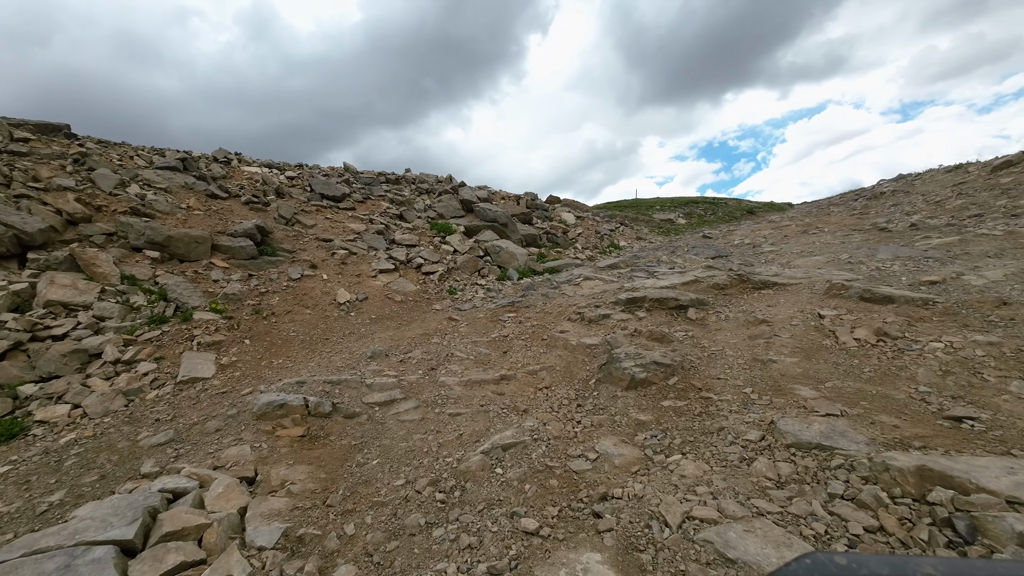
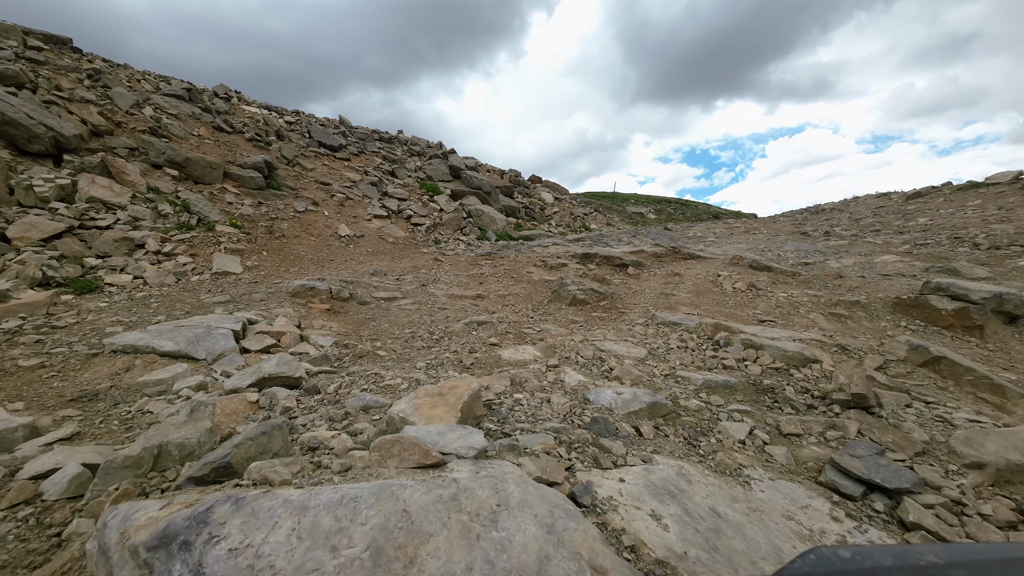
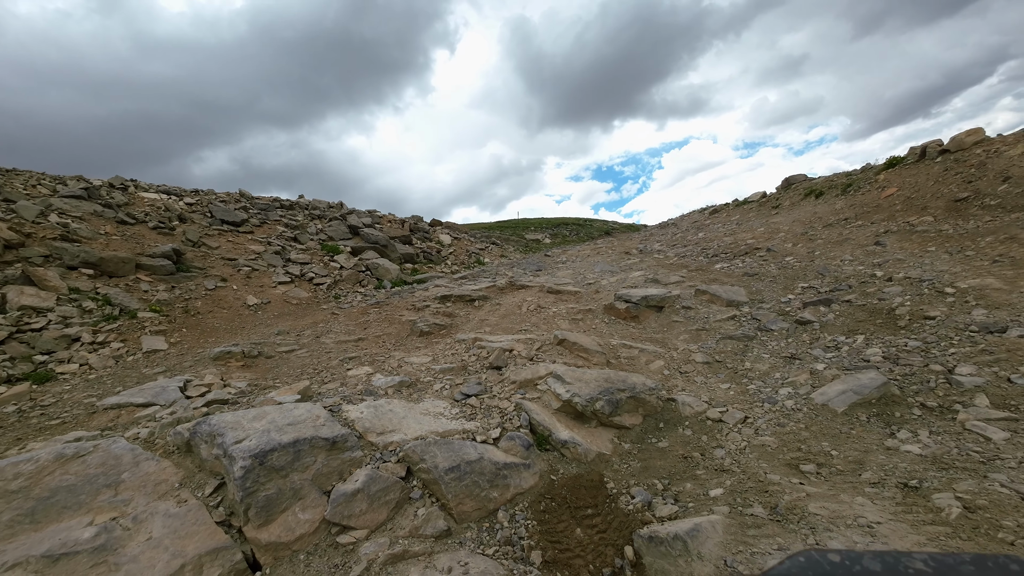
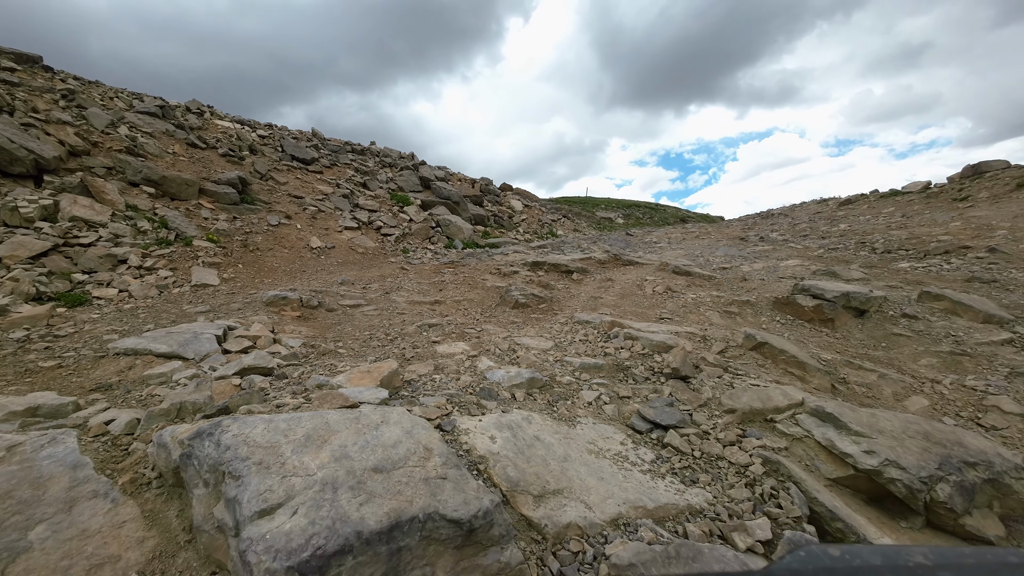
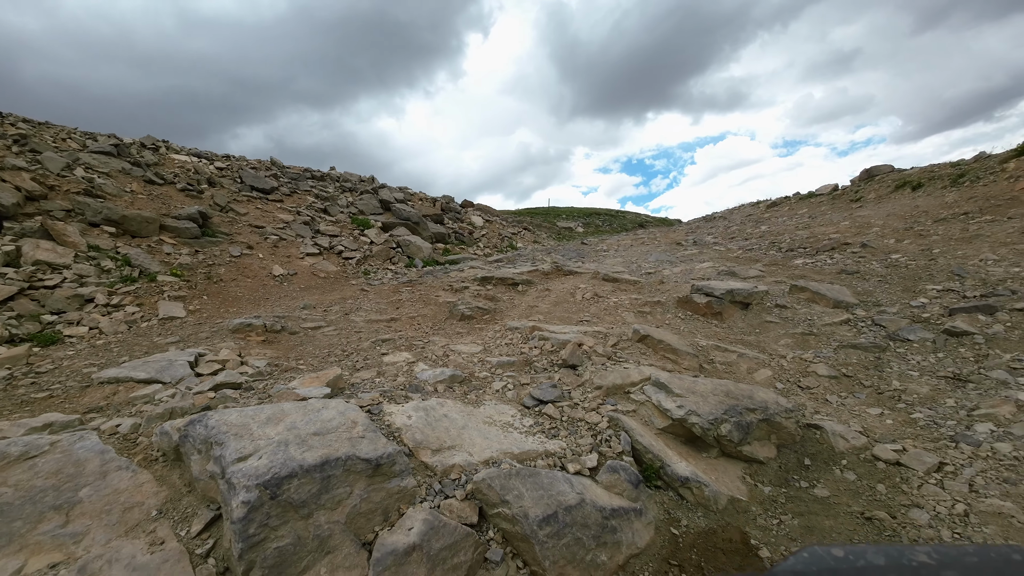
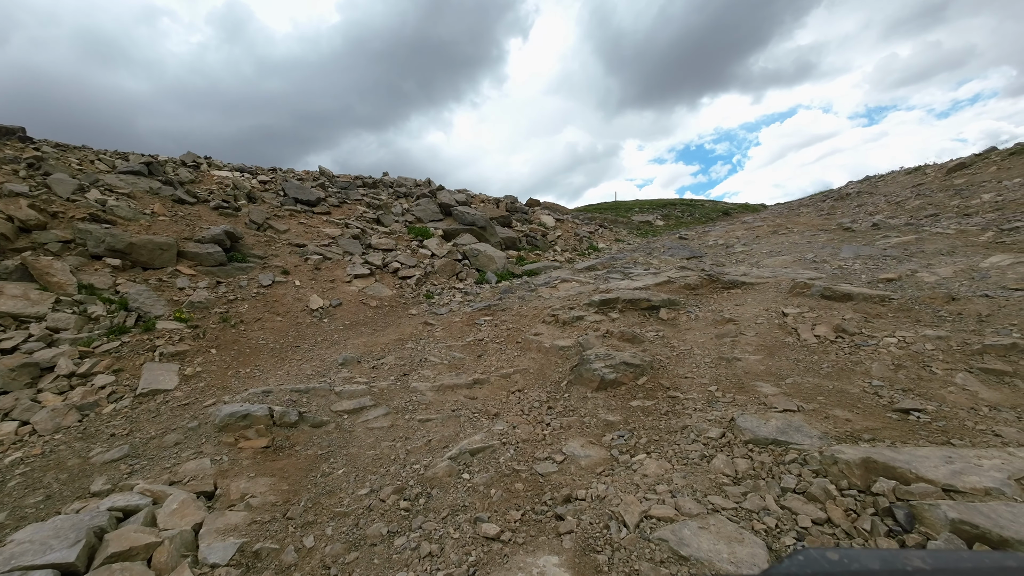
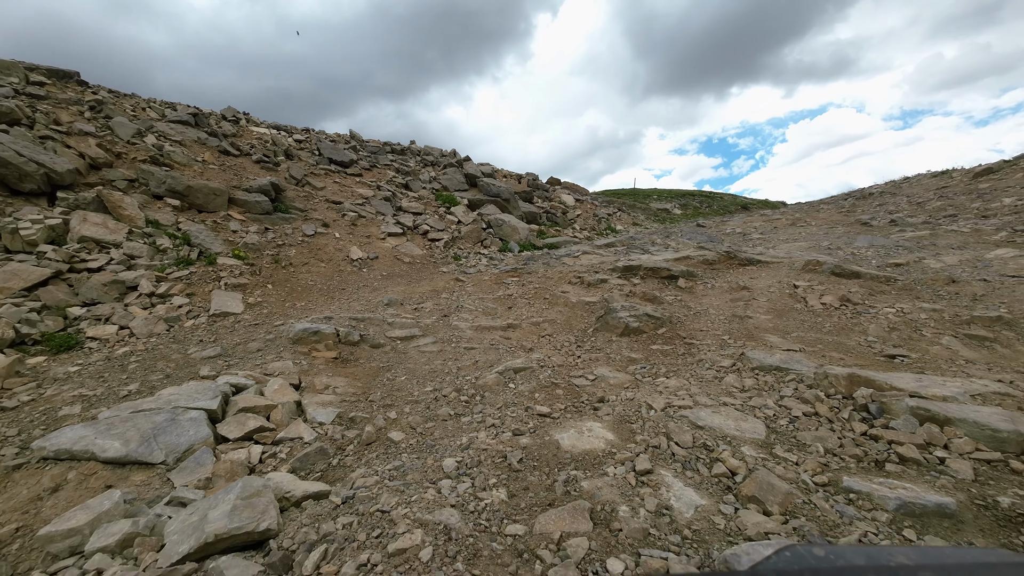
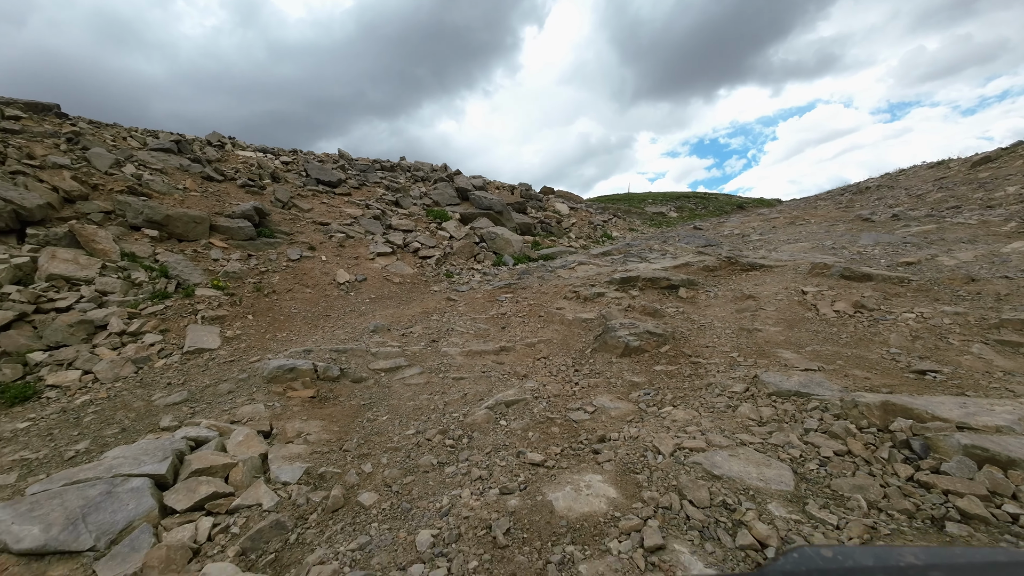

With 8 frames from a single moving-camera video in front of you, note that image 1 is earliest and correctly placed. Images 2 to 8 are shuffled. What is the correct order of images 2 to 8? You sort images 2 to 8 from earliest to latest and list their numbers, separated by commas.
6, 8, 7, 2, 4, 5, 3
